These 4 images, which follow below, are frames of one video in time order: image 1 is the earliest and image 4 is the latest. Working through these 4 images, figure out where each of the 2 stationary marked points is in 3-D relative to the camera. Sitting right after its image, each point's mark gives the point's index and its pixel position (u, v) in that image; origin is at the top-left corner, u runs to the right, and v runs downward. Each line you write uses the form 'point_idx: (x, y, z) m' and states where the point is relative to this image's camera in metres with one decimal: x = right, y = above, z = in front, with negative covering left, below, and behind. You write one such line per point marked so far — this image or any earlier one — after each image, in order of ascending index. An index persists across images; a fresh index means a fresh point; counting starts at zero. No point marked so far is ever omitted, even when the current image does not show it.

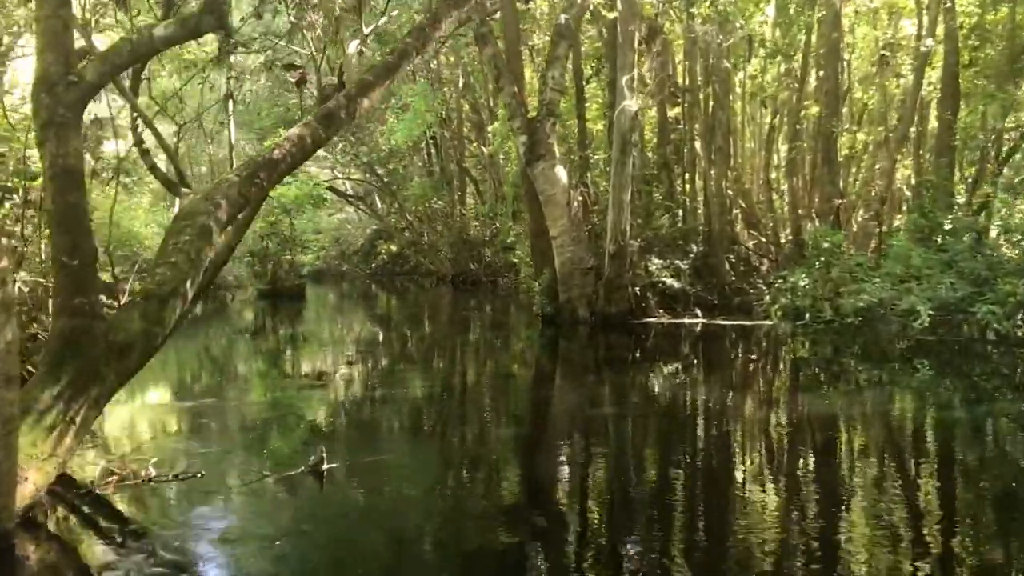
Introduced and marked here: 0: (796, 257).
0: (+5.3, +0.6, +17.9) m
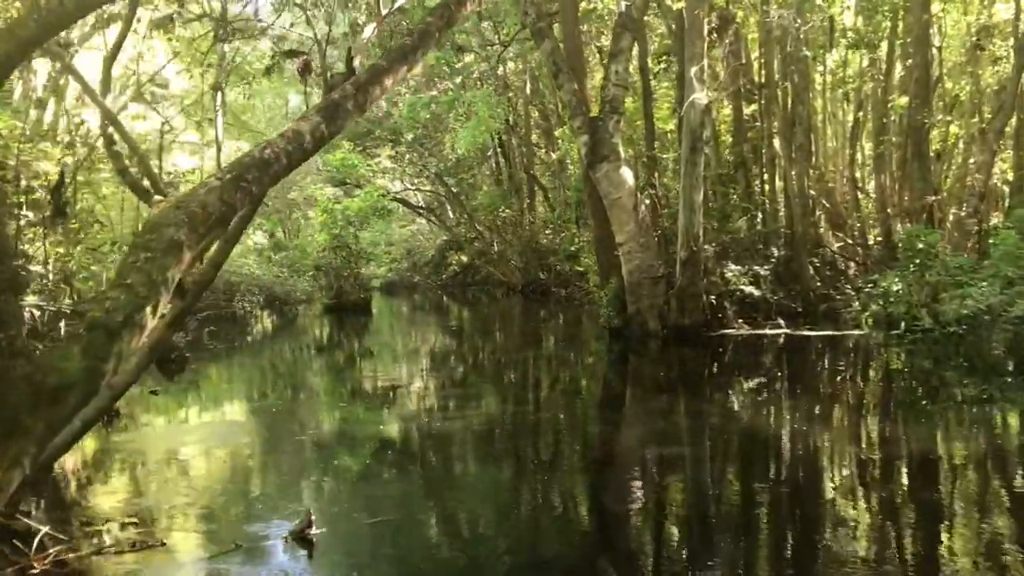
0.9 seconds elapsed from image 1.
0: (+6.5, +0.5, +16.7) m
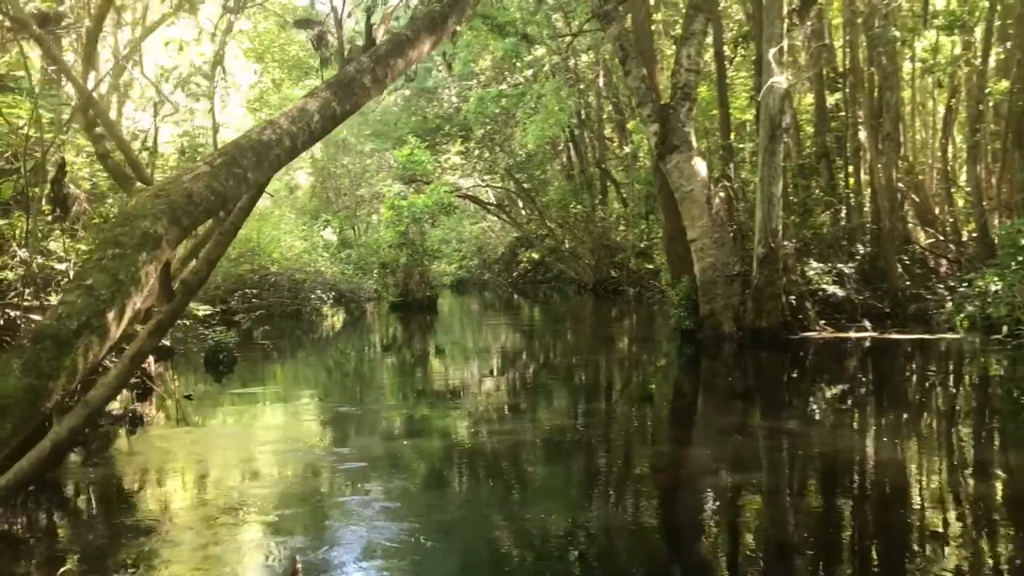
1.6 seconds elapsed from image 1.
0: (+7.6, +0.5, +15.6) m
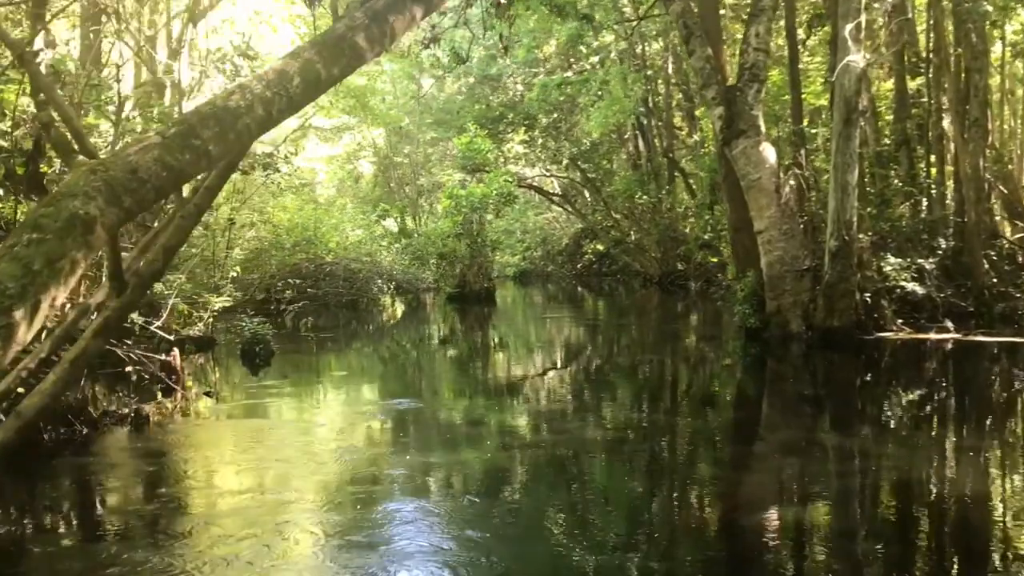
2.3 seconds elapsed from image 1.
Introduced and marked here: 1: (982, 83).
0: (+8.5, +0.5, +14.5) m
1: (+7.0, +3.0, +14.4) m
